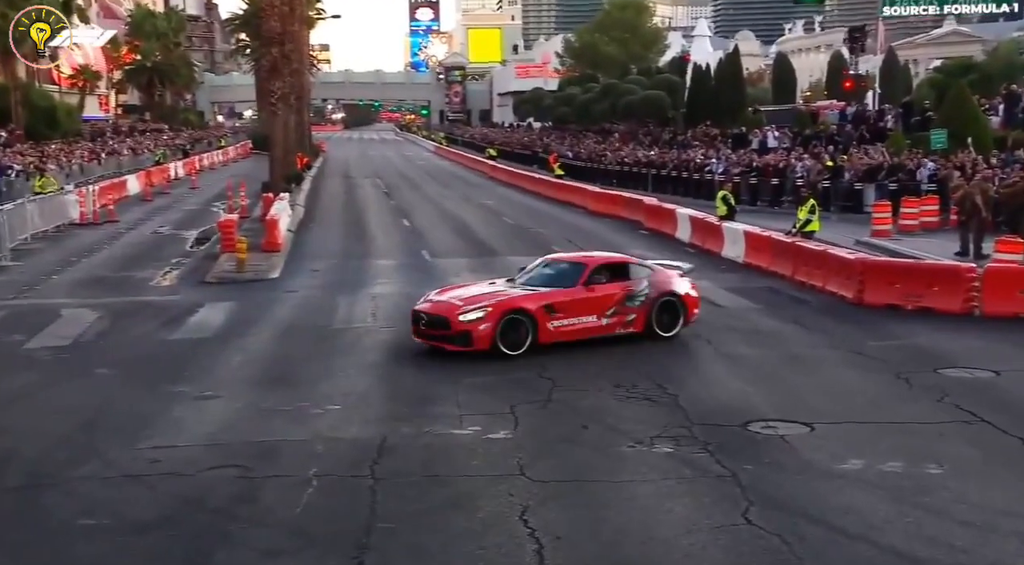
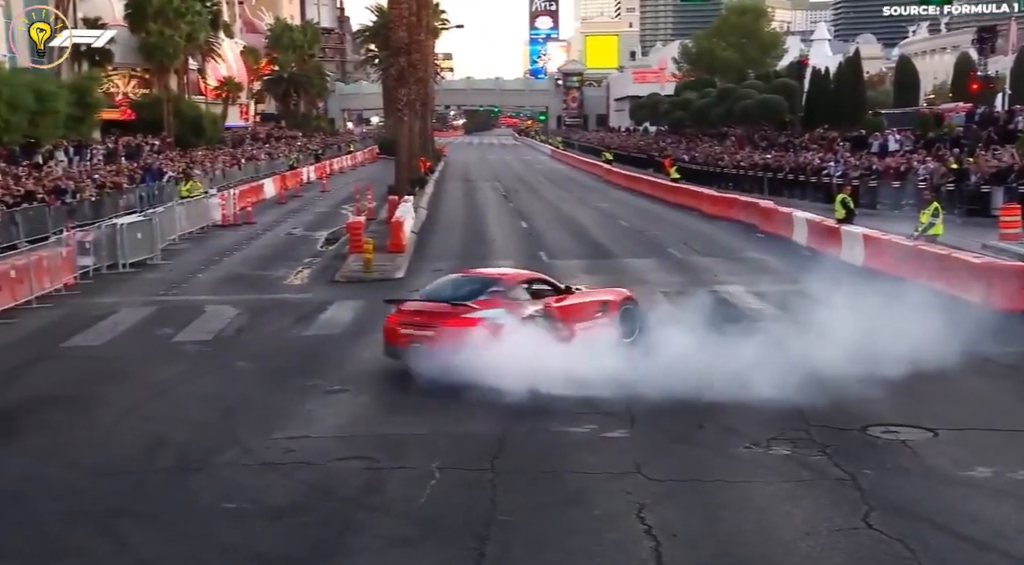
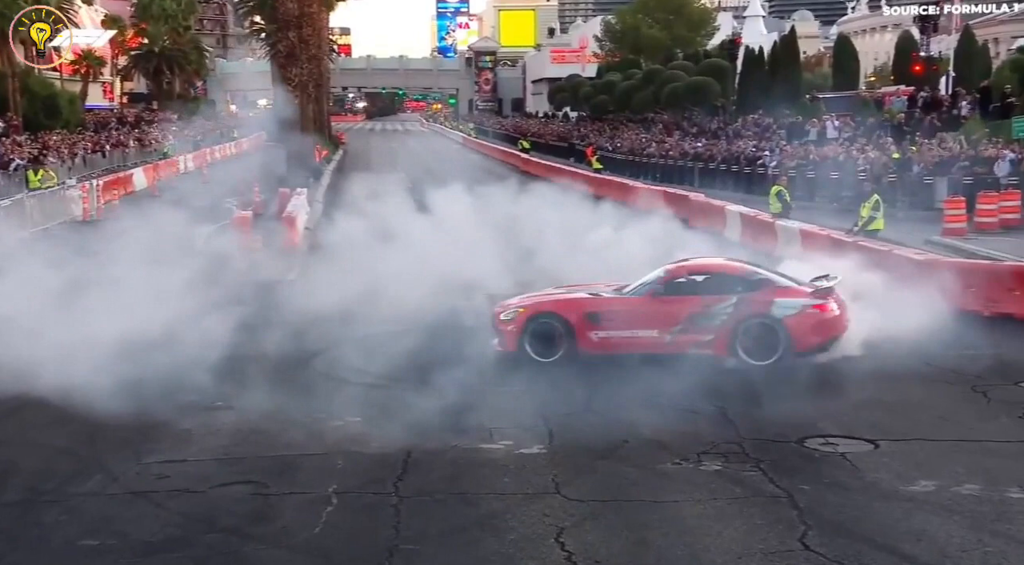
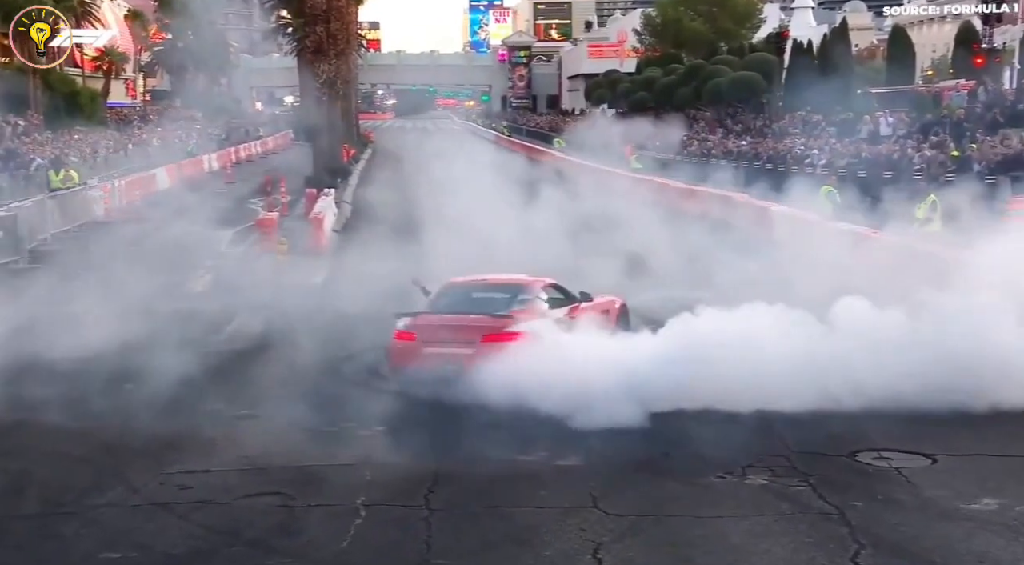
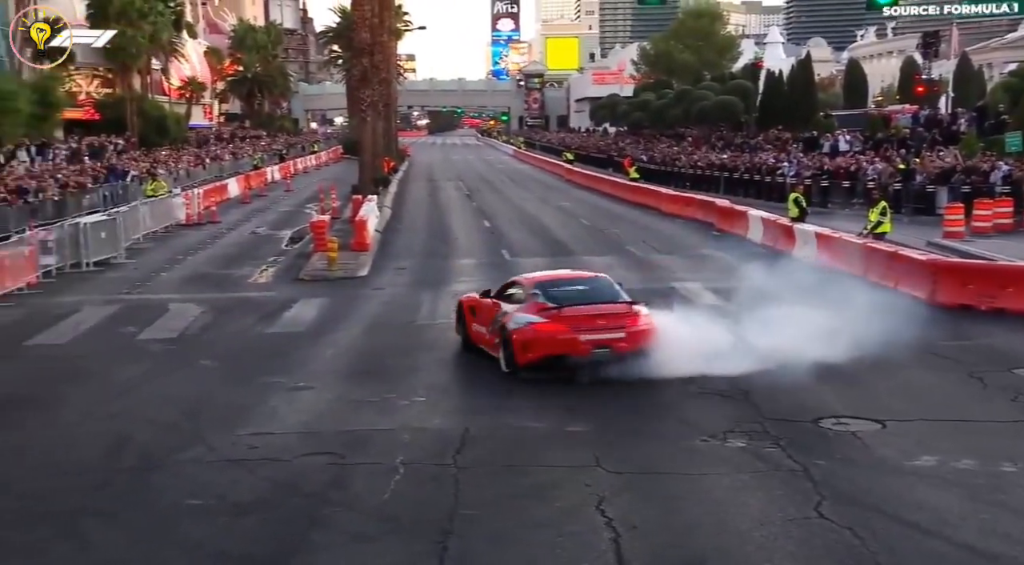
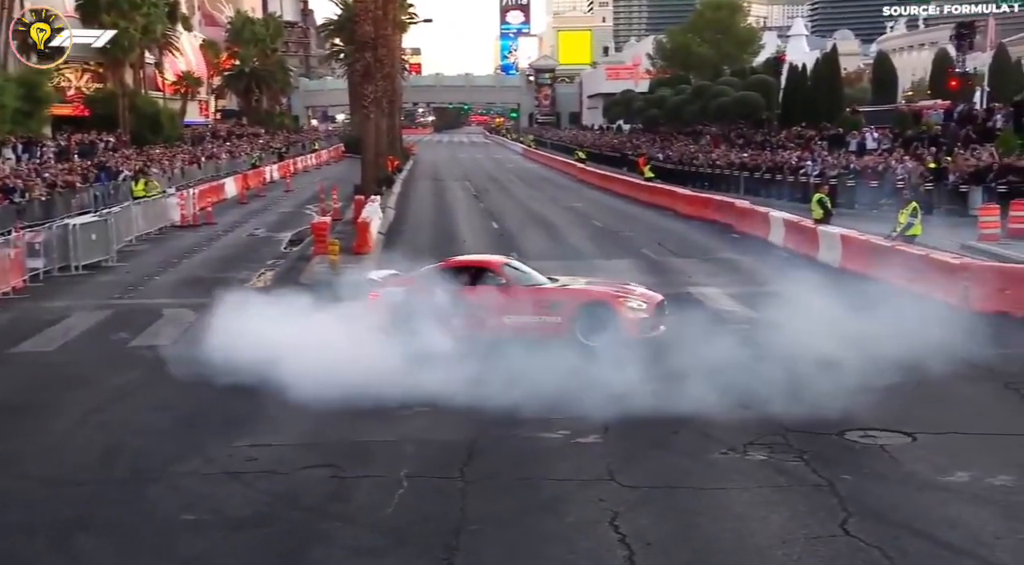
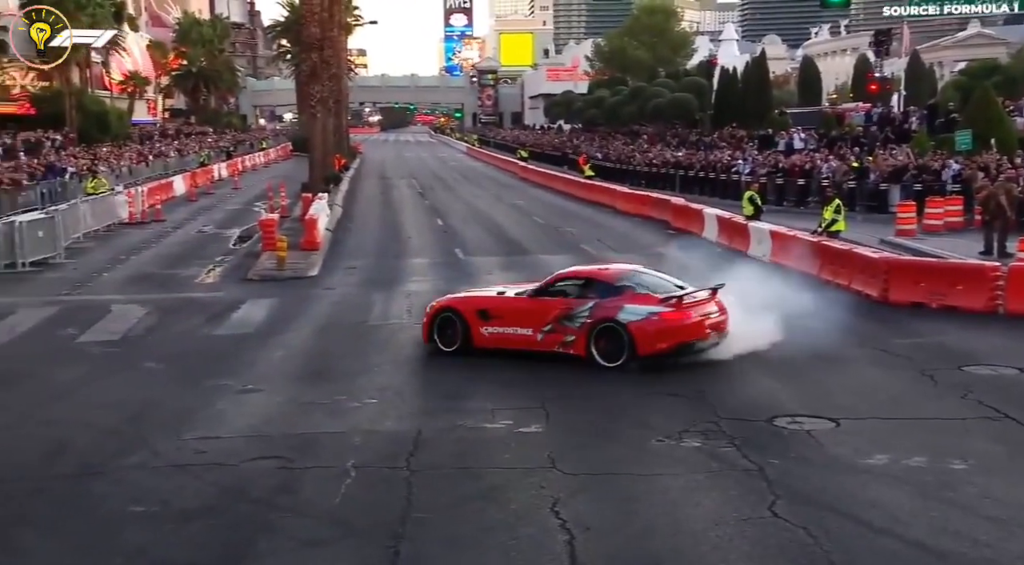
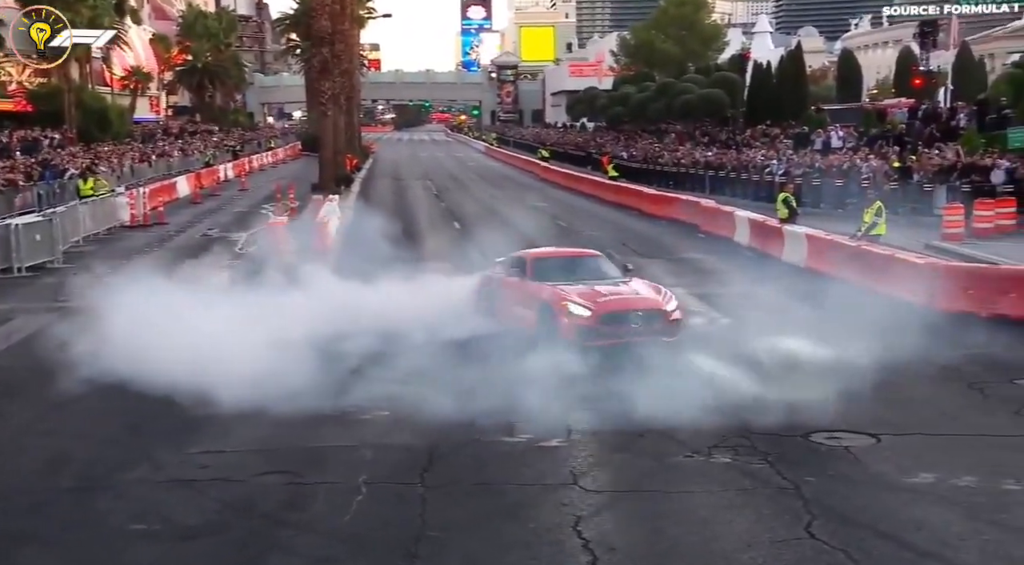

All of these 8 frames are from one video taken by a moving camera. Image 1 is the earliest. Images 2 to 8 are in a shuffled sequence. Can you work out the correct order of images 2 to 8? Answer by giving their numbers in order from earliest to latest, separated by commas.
7, 5, 2, 6, 8, 3, 4
